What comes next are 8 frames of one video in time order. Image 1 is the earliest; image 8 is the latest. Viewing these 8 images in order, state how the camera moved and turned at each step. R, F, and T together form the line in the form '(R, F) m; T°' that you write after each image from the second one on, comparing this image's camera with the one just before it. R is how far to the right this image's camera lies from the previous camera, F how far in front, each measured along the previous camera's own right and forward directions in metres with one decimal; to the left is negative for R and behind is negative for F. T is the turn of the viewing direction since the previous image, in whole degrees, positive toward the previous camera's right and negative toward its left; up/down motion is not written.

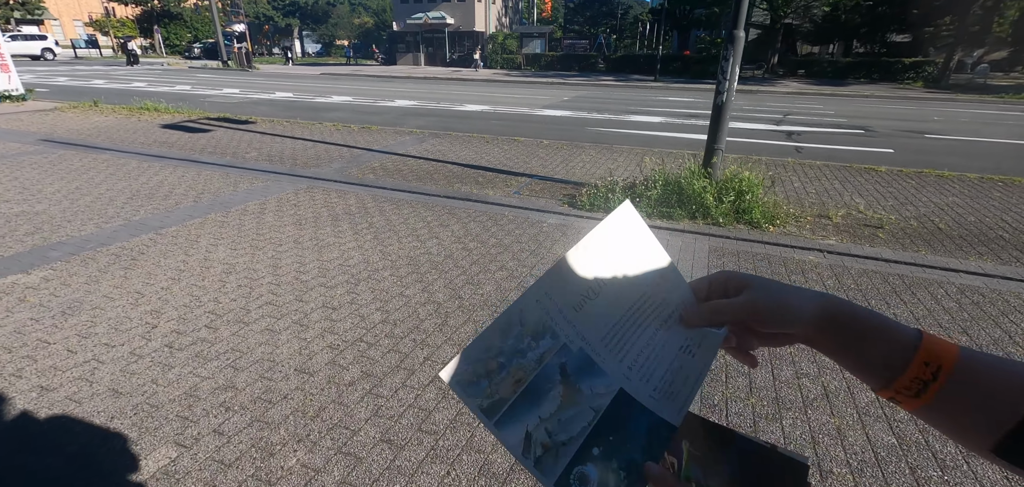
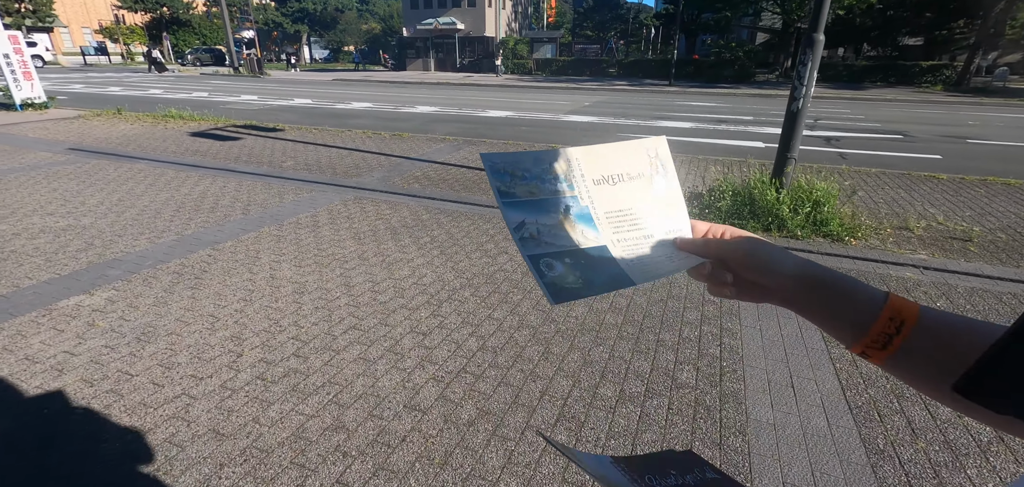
(-0.6, +0.2) m; -1°
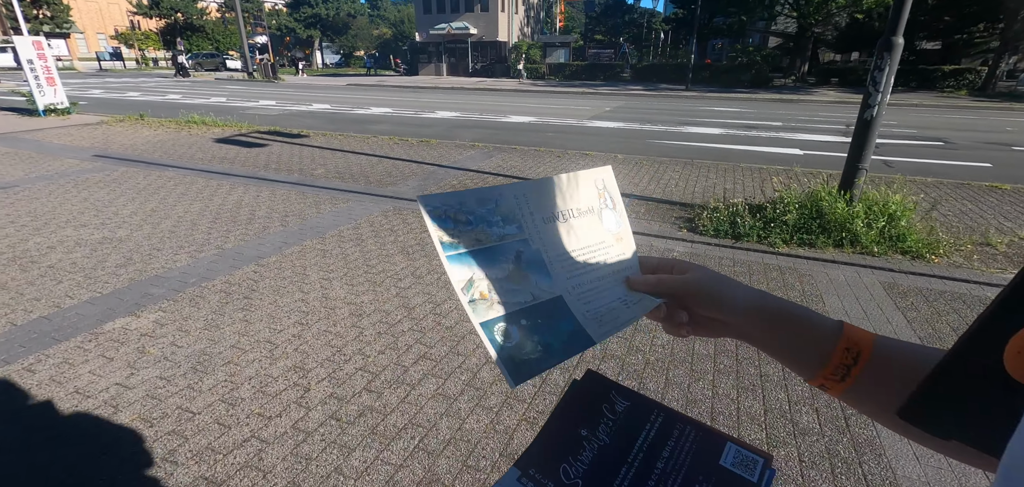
(-0.5, +0.3) m; -1°
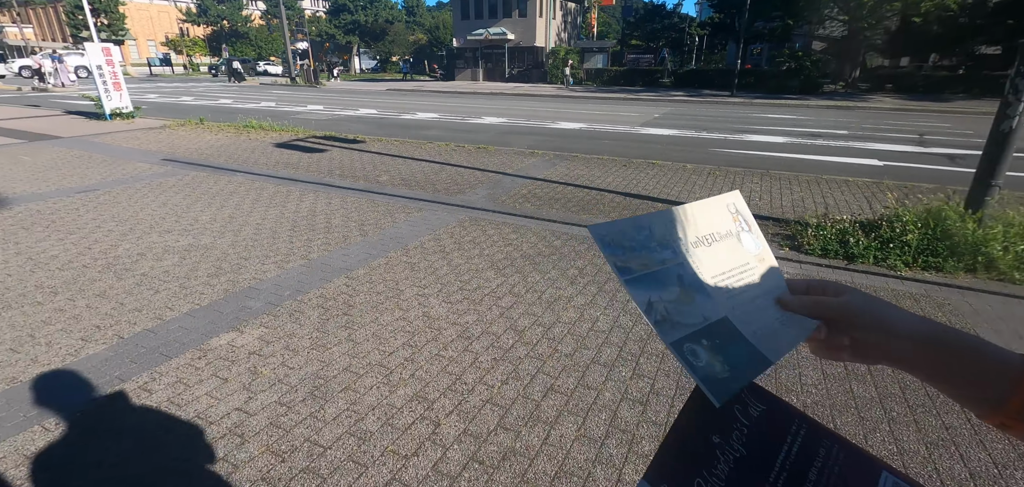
(-0.6, +0.2) m; -3°
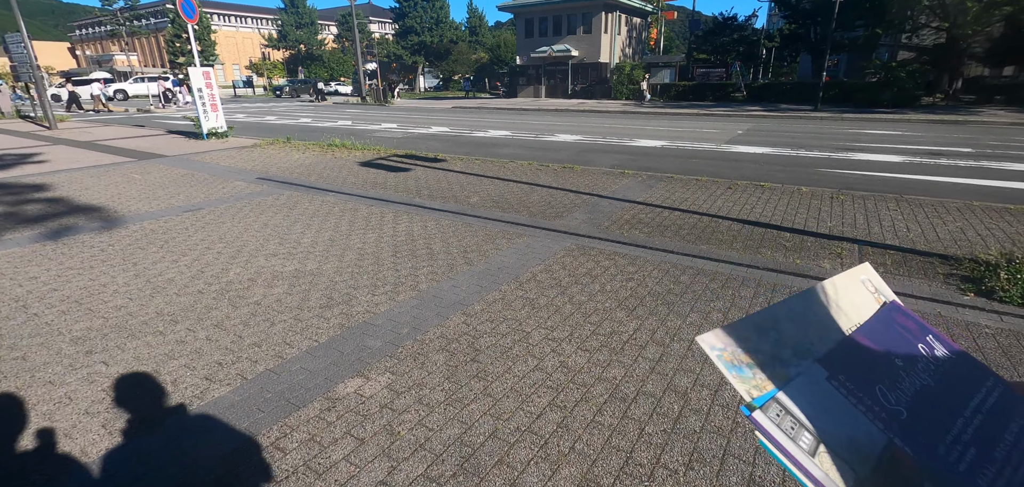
(-0.6, +0.4) m; -6°
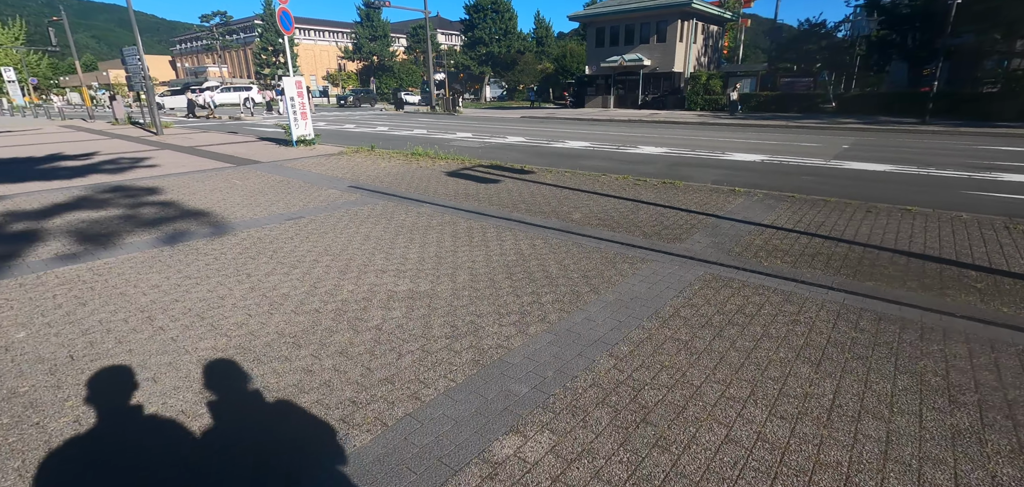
(-0.7, +0.4) m; -7°
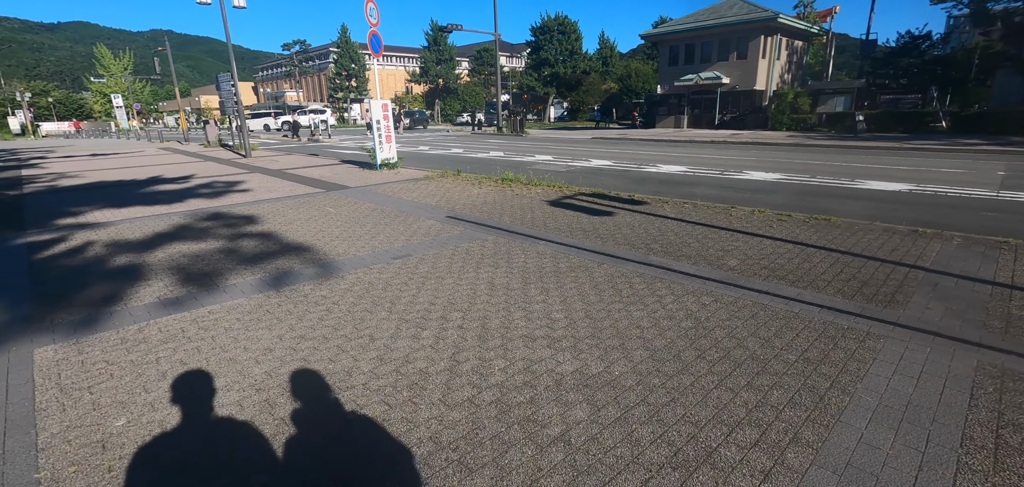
(-1.1, +1.0) m; -6°
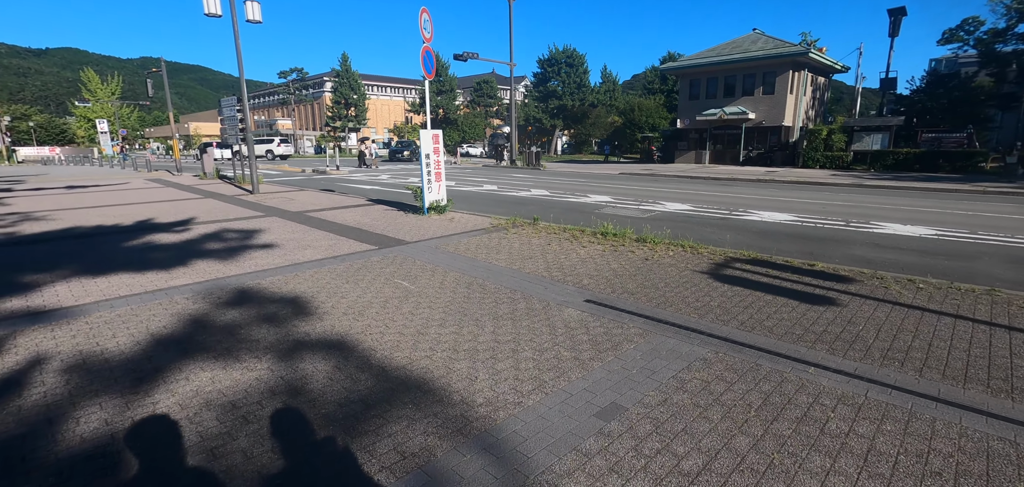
(-2.2, +2.8) m; +2°
